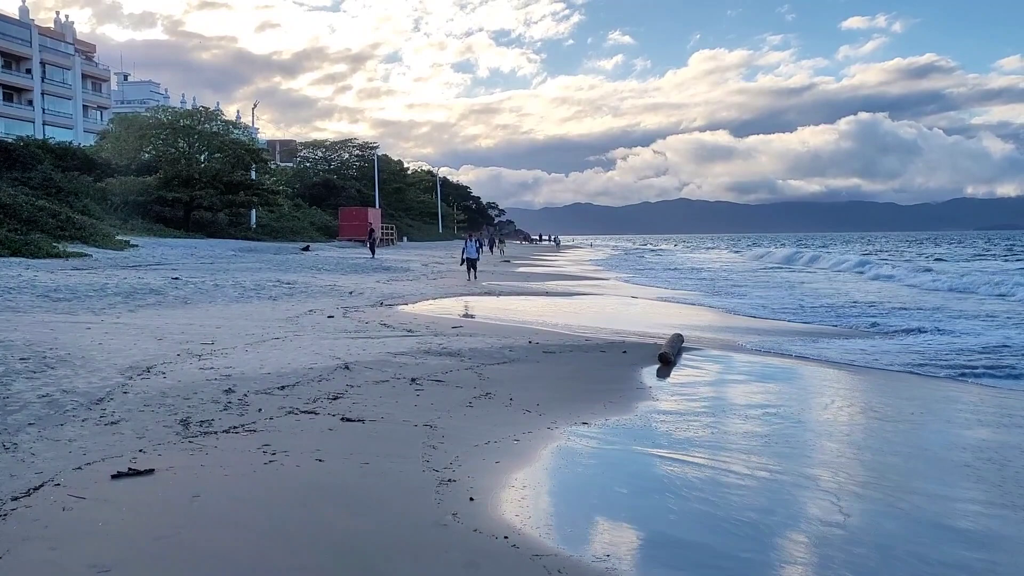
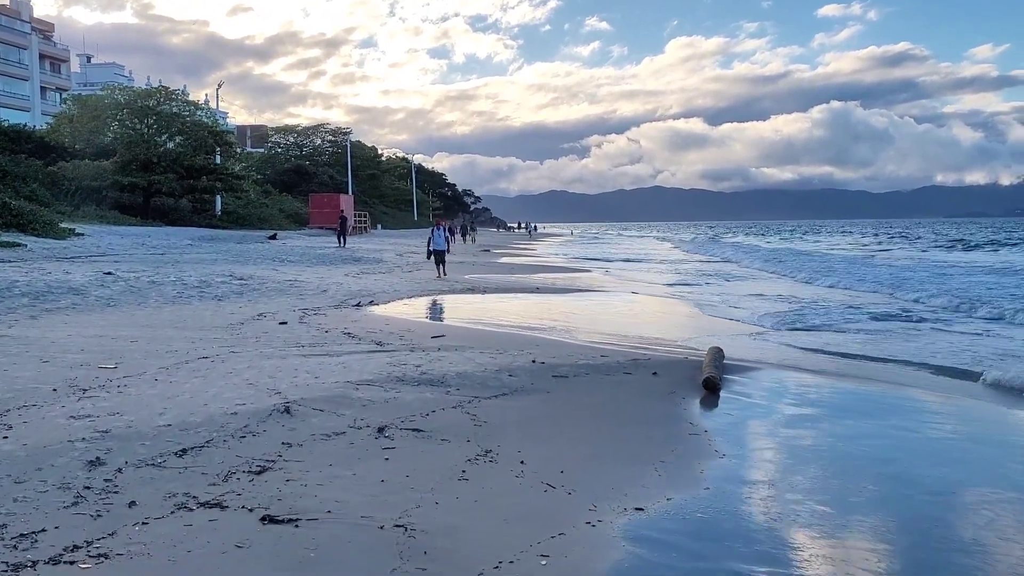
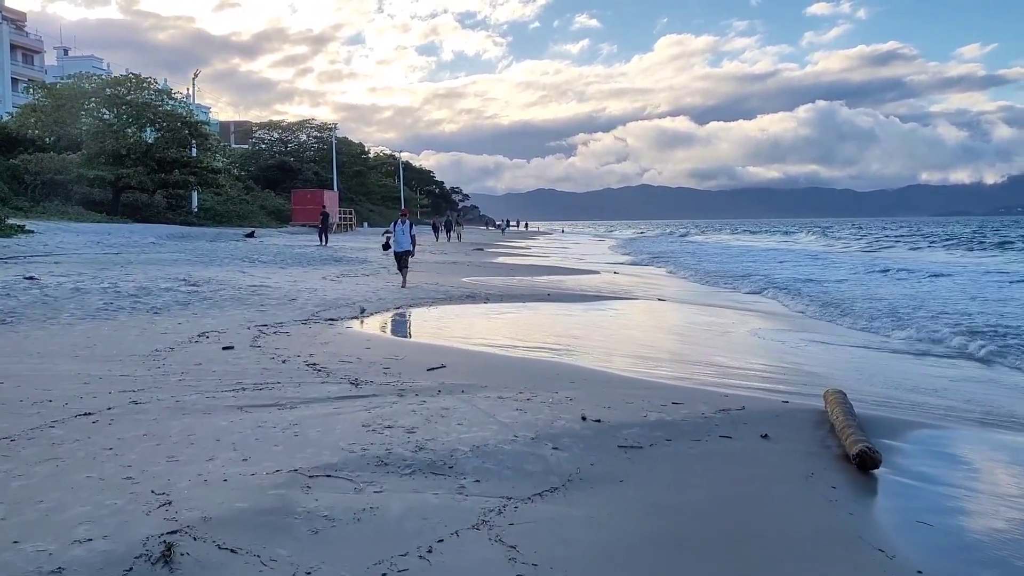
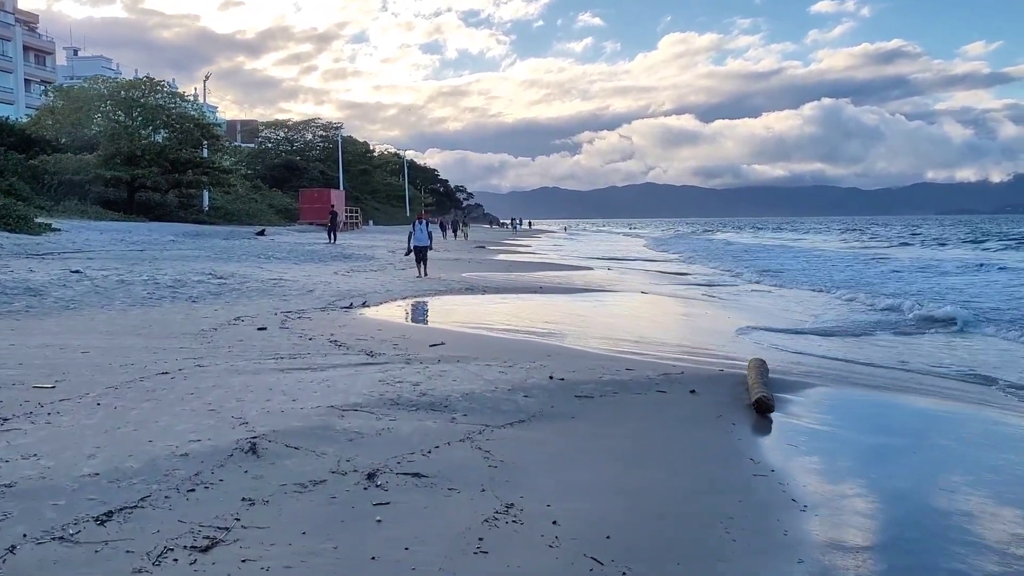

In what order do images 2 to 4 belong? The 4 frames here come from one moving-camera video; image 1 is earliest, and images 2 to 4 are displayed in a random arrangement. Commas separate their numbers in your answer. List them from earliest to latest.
2, 4, 3
